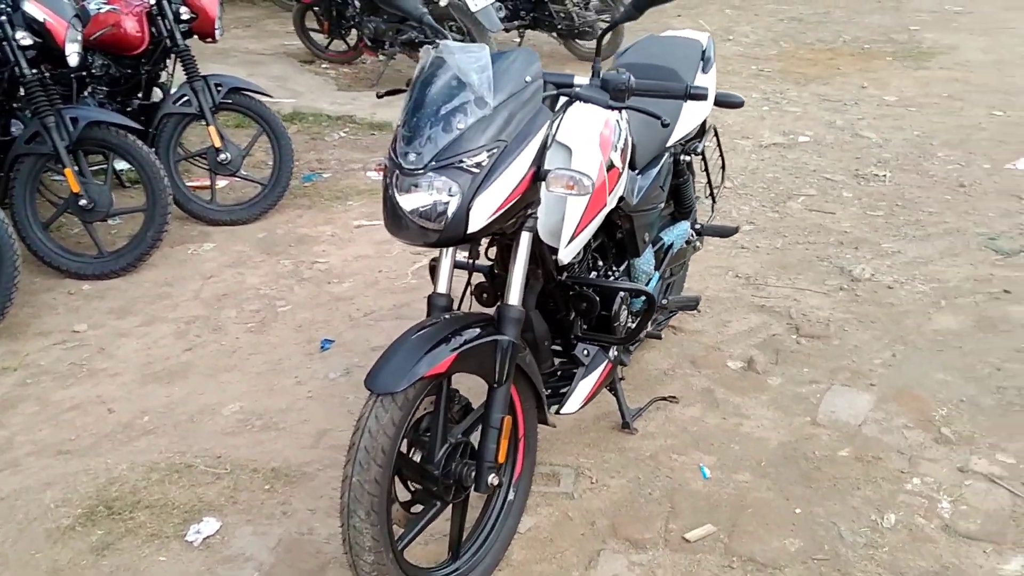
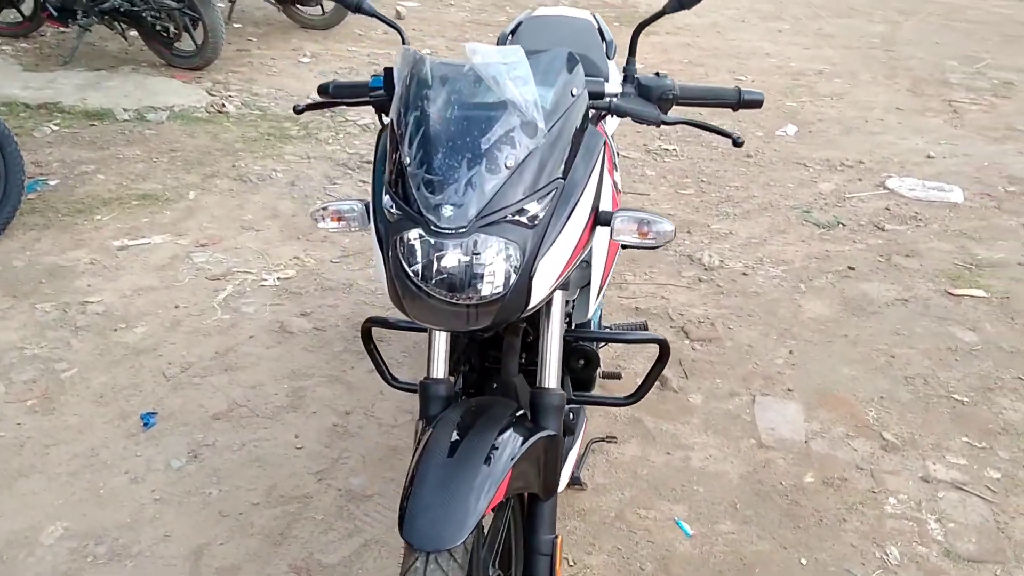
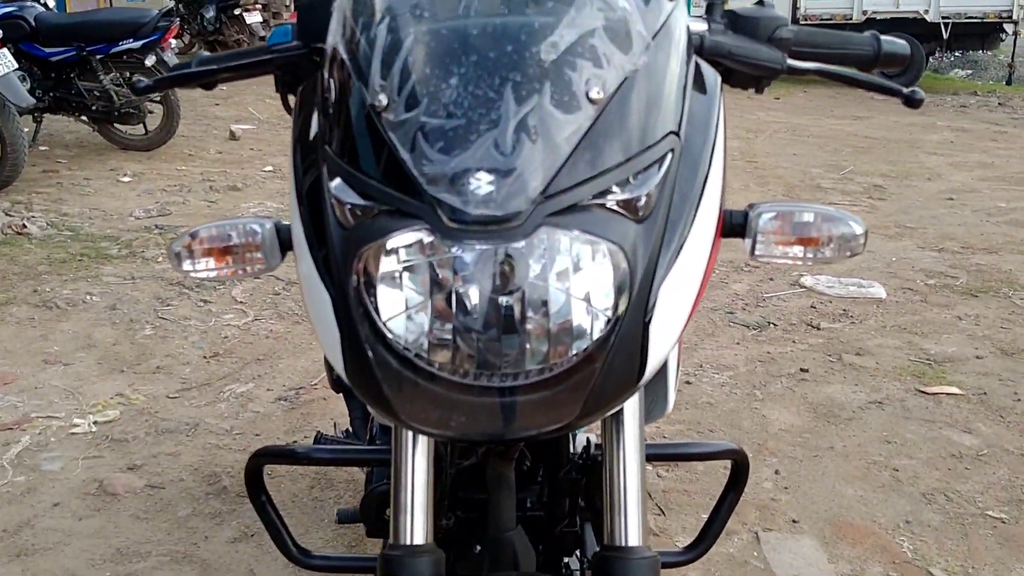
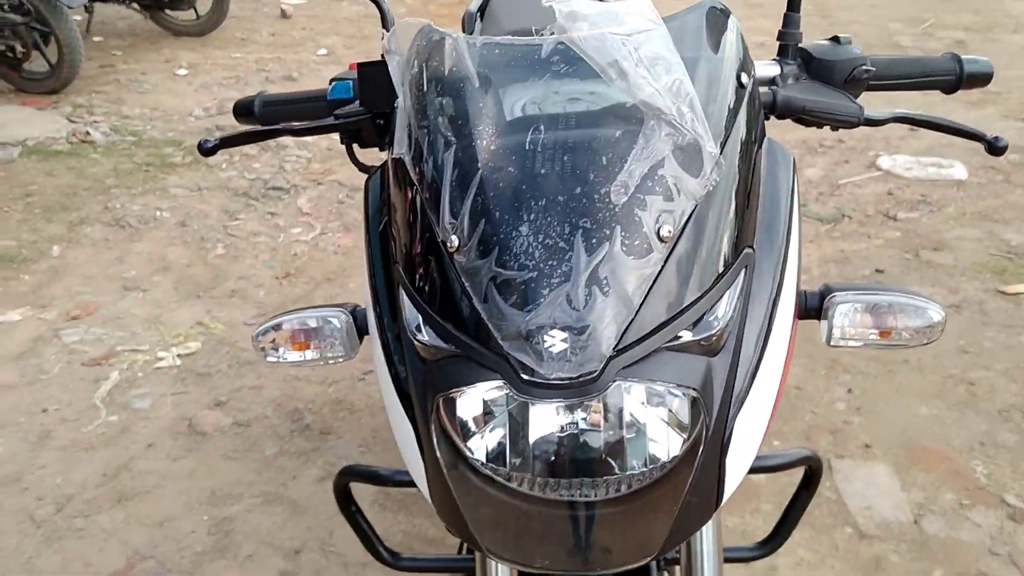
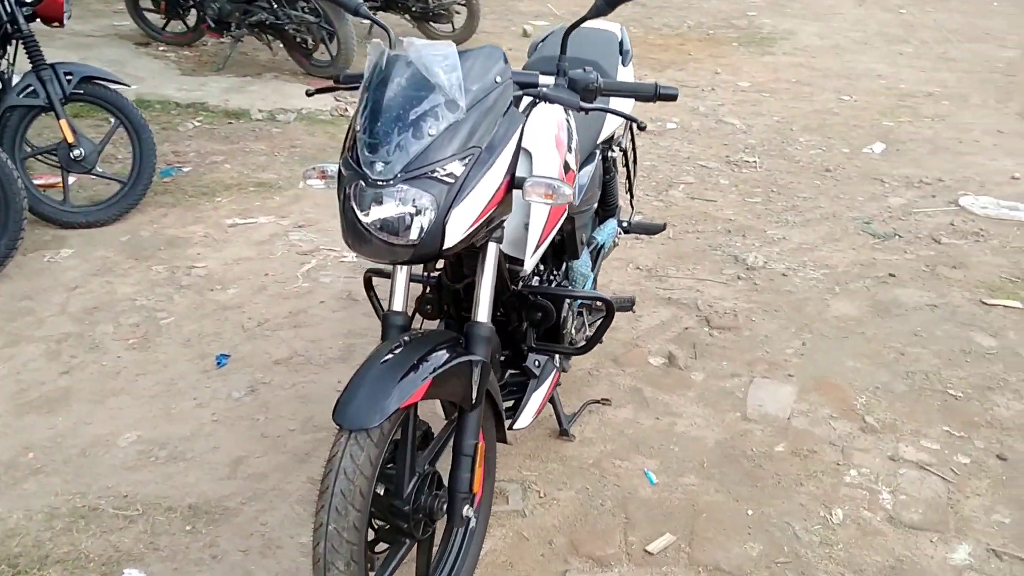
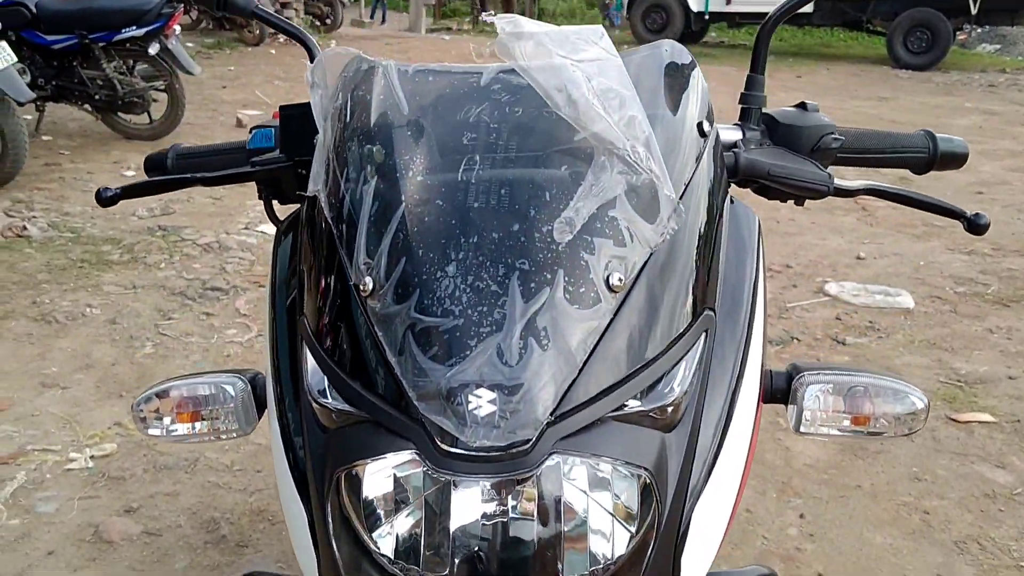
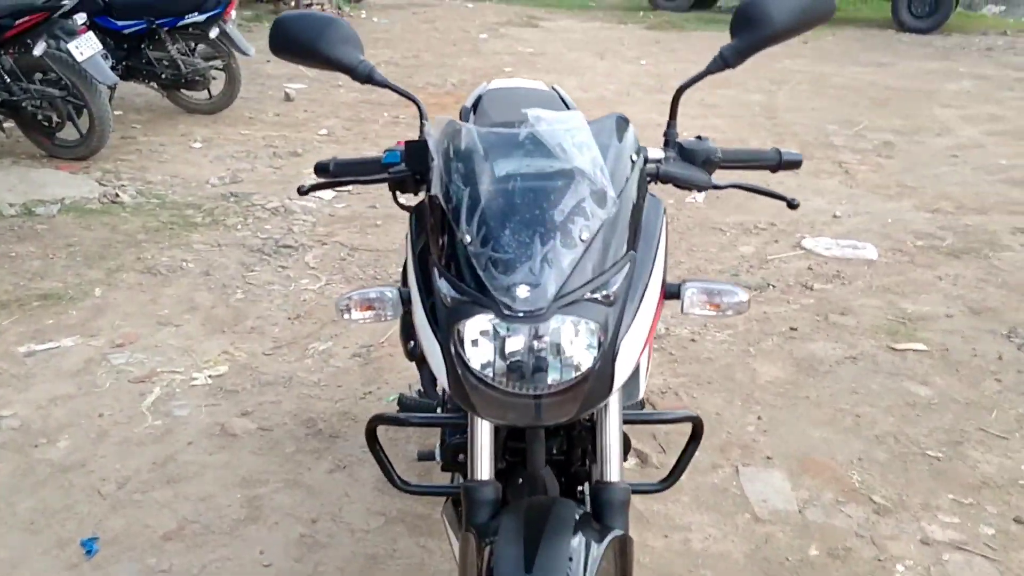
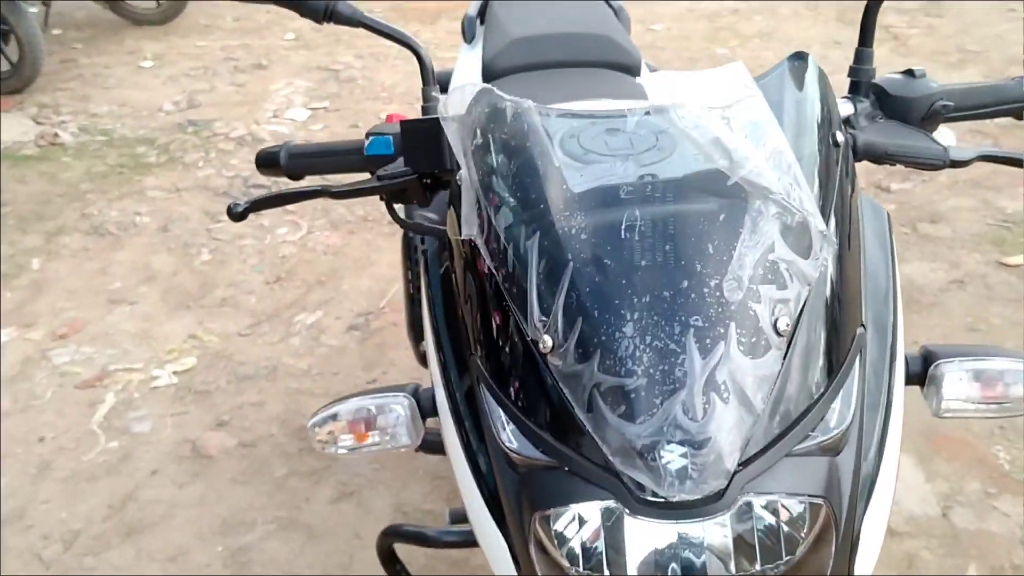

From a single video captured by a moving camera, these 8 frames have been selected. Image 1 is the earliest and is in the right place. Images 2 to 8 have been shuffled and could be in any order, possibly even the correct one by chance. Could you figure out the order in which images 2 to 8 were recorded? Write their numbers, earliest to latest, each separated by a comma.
5, 2, 7, 3, 6, 4, 8
